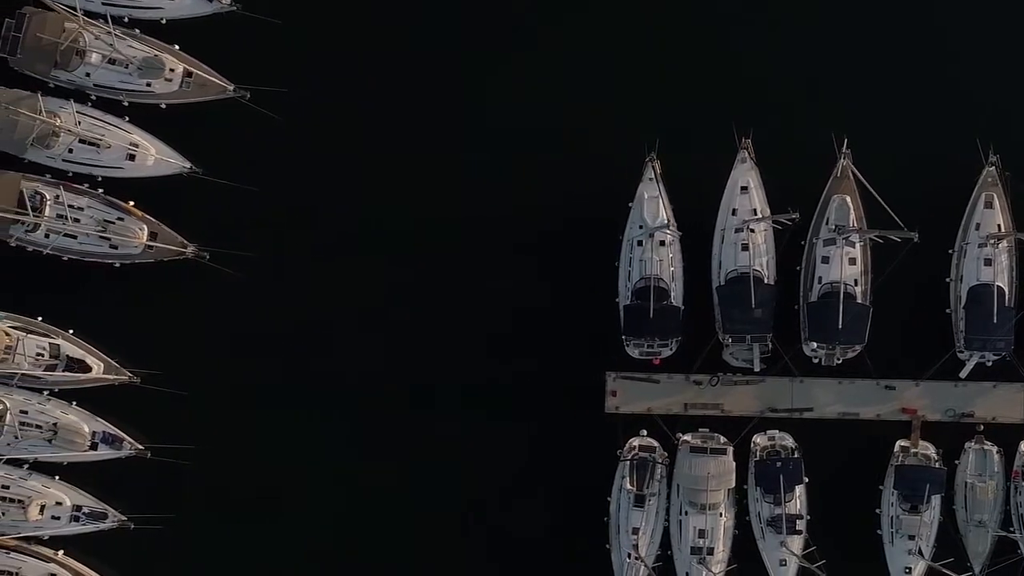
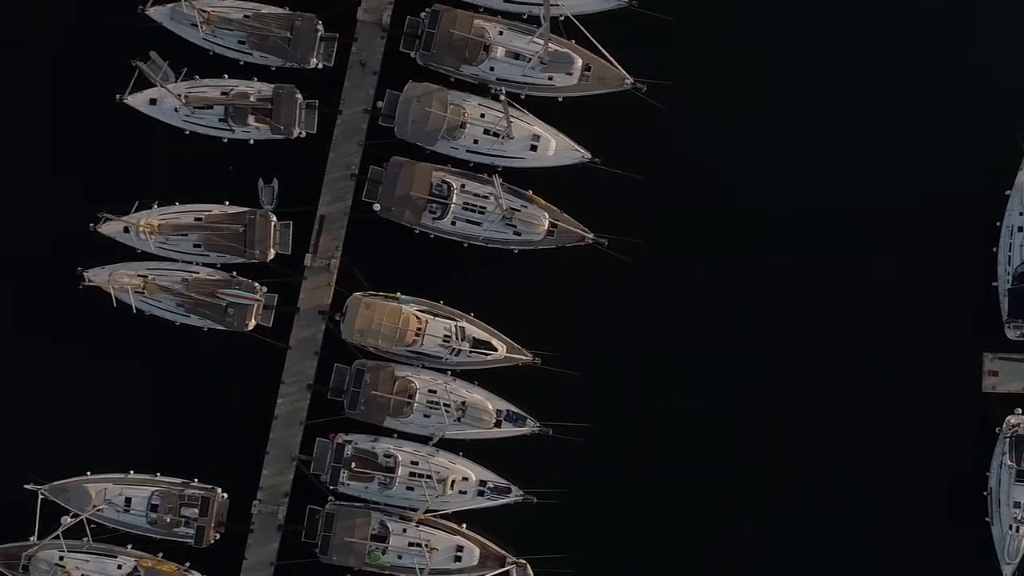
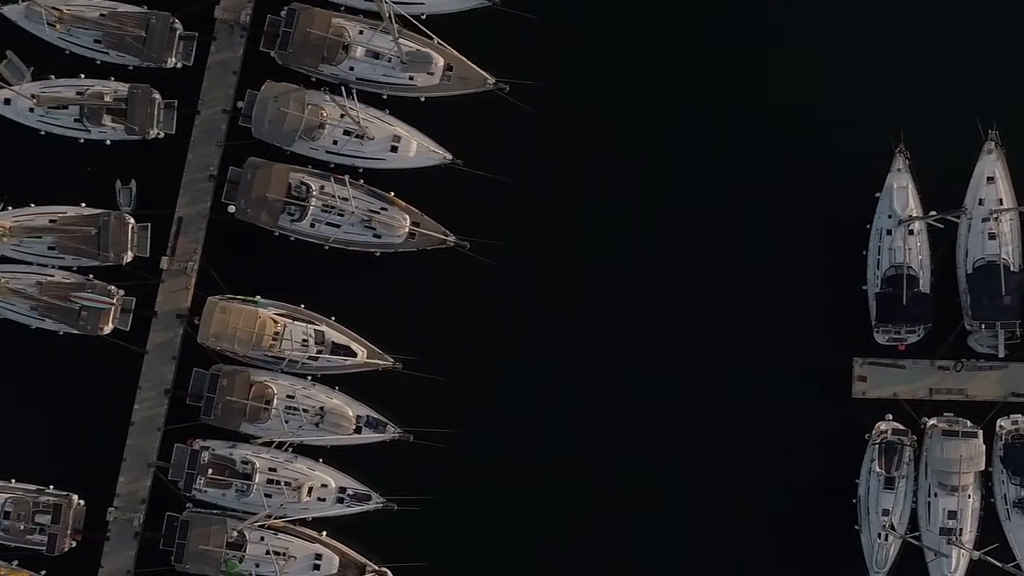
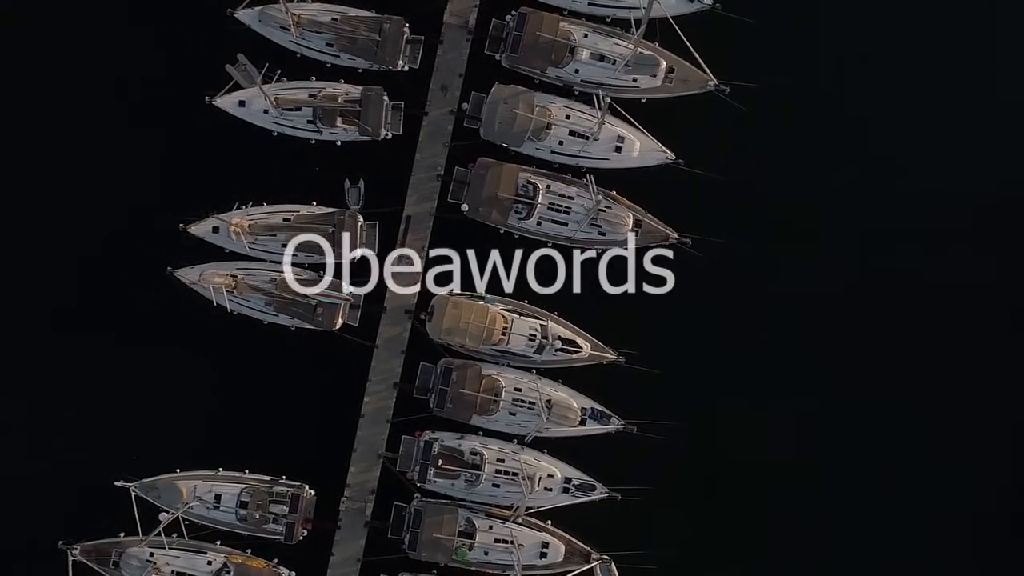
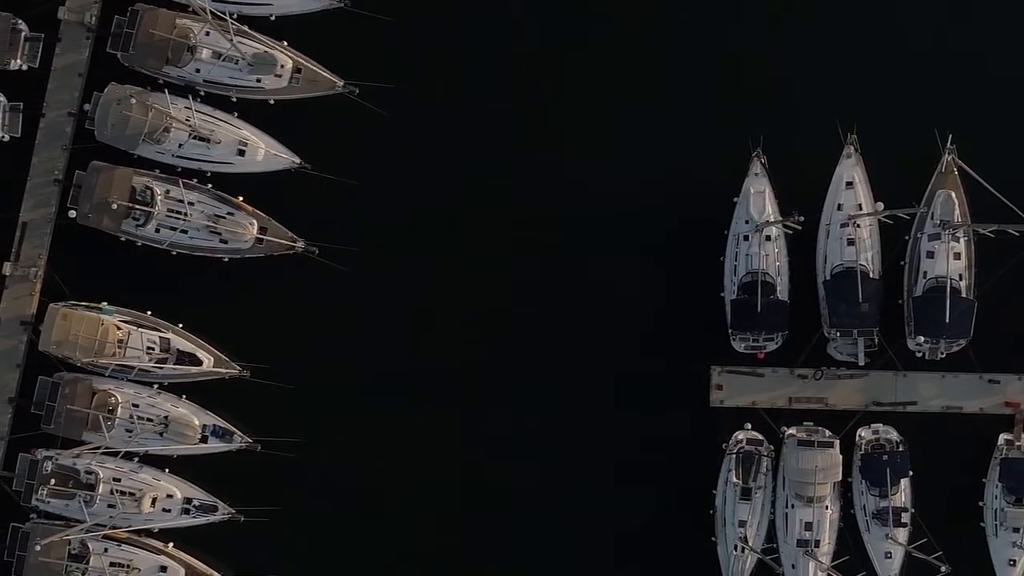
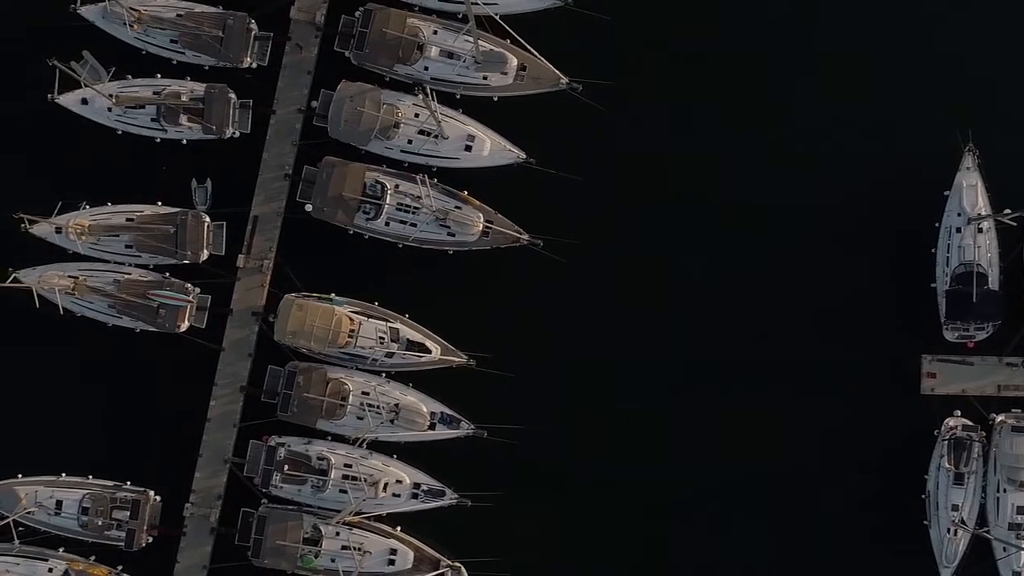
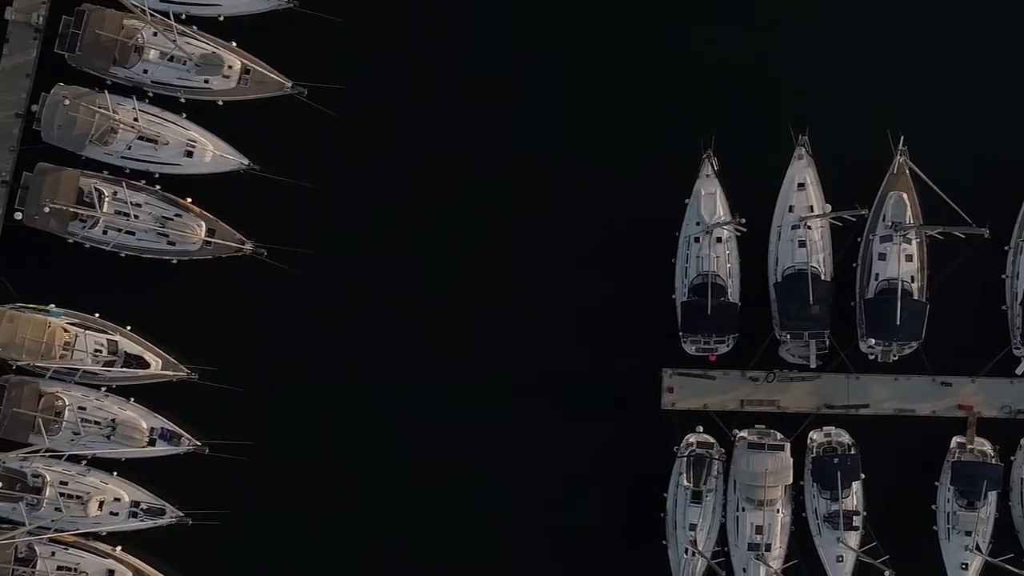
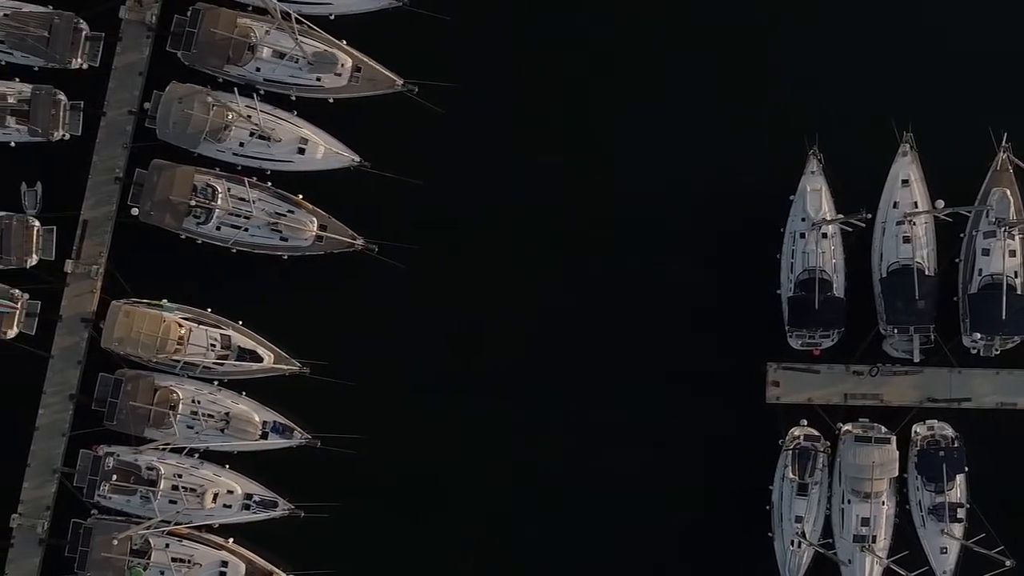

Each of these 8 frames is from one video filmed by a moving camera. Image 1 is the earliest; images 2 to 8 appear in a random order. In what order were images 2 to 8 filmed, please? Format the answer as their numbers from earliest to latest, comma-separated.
7, 5, 8, 3, 6, 2, 4
